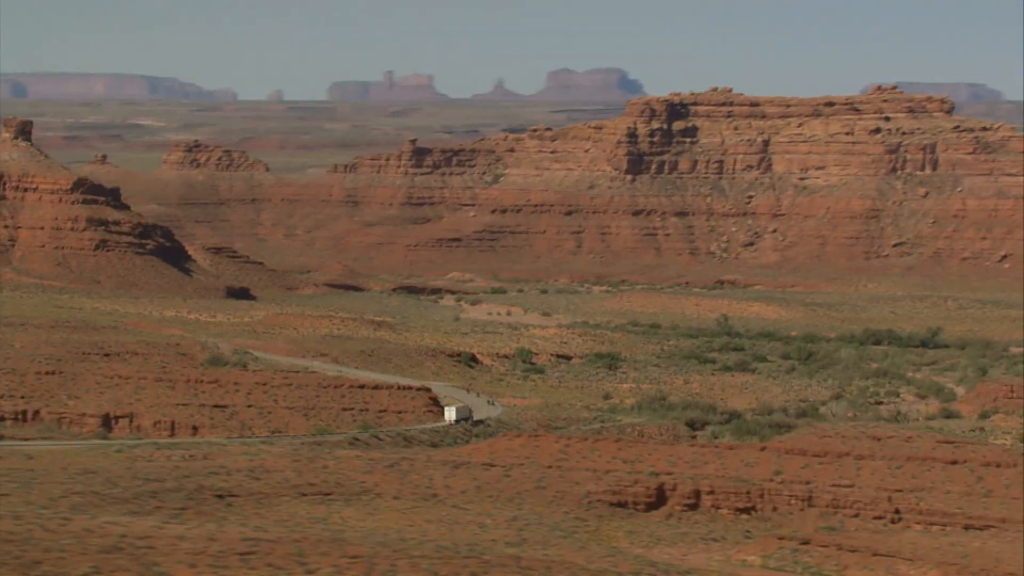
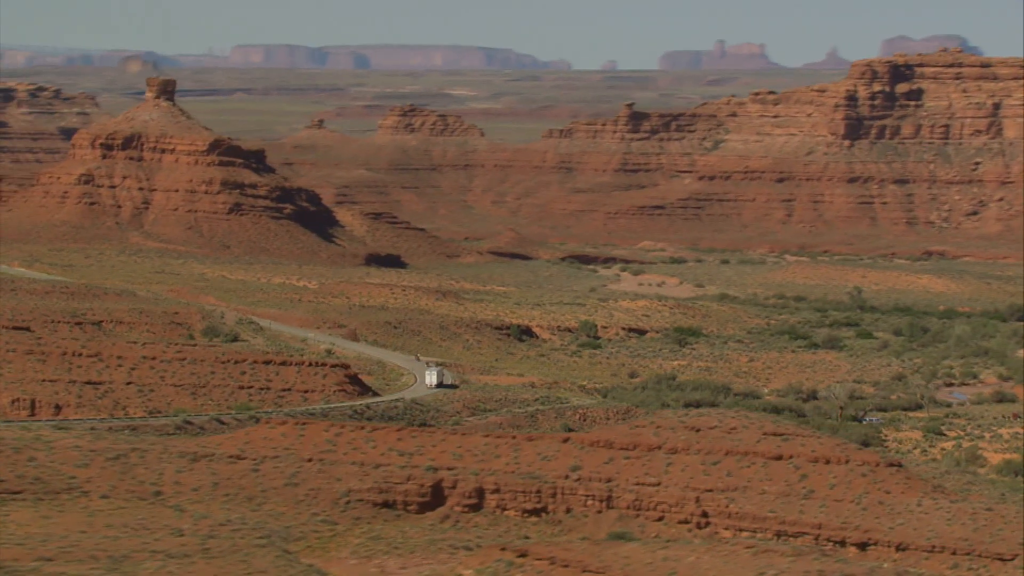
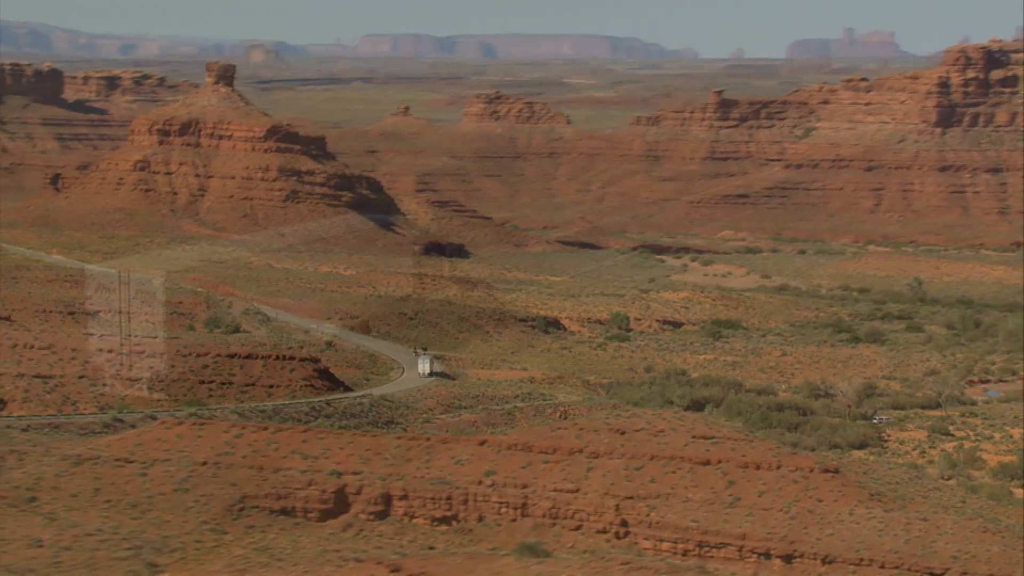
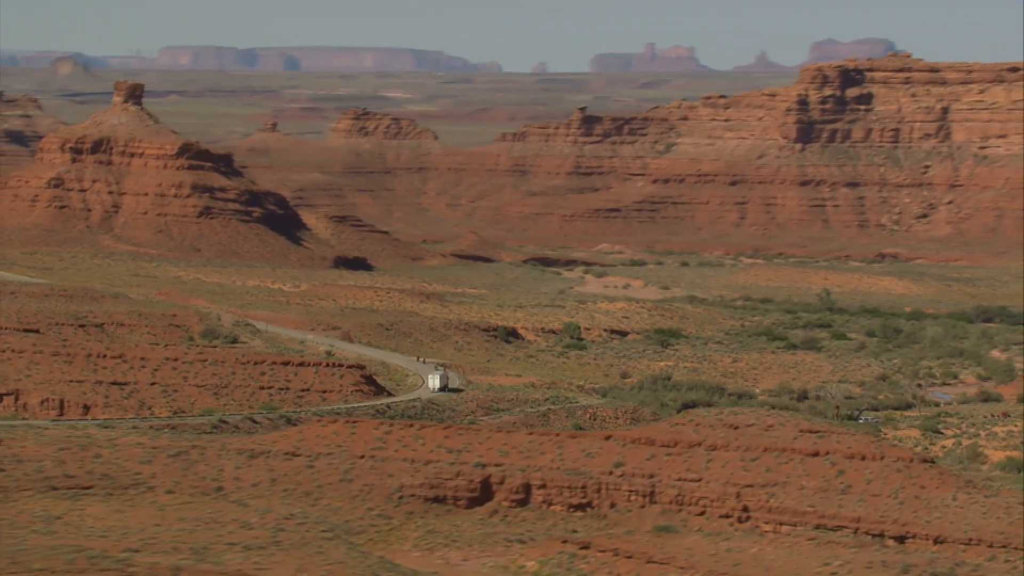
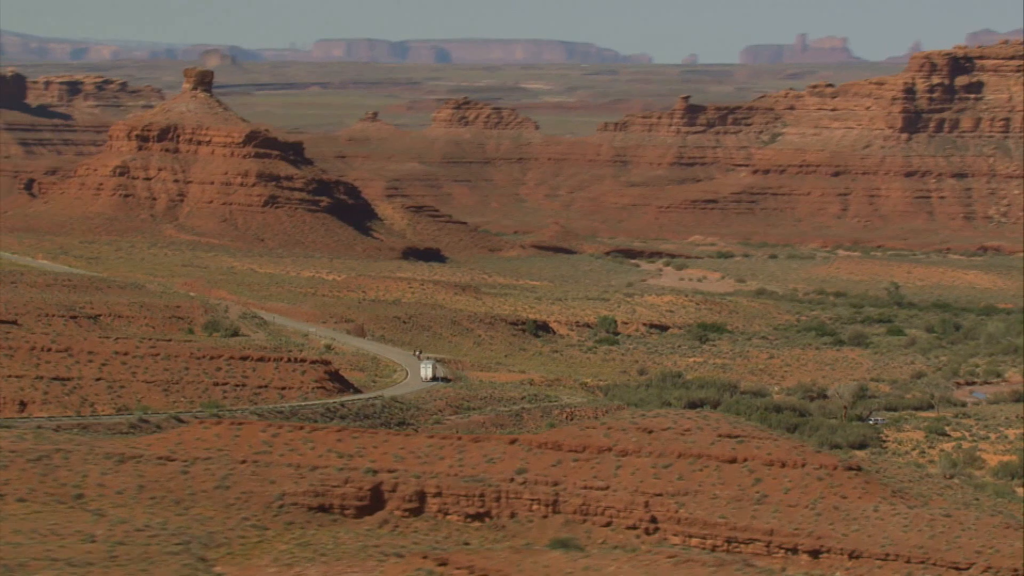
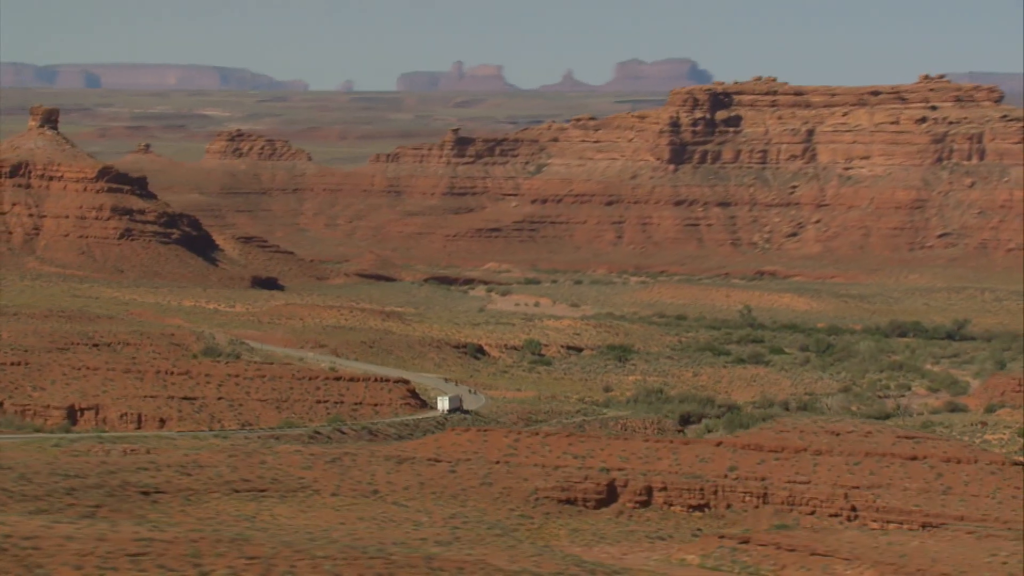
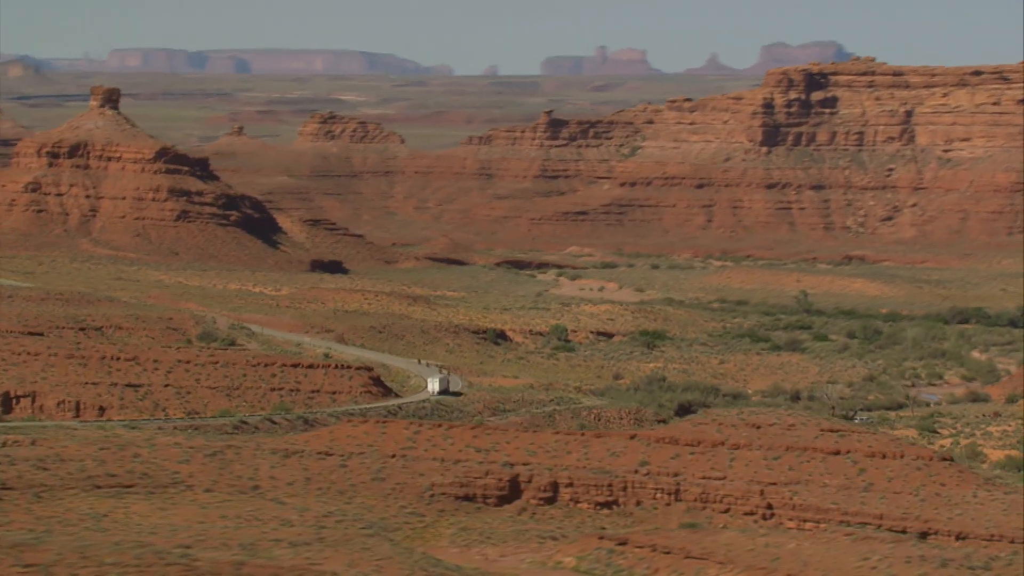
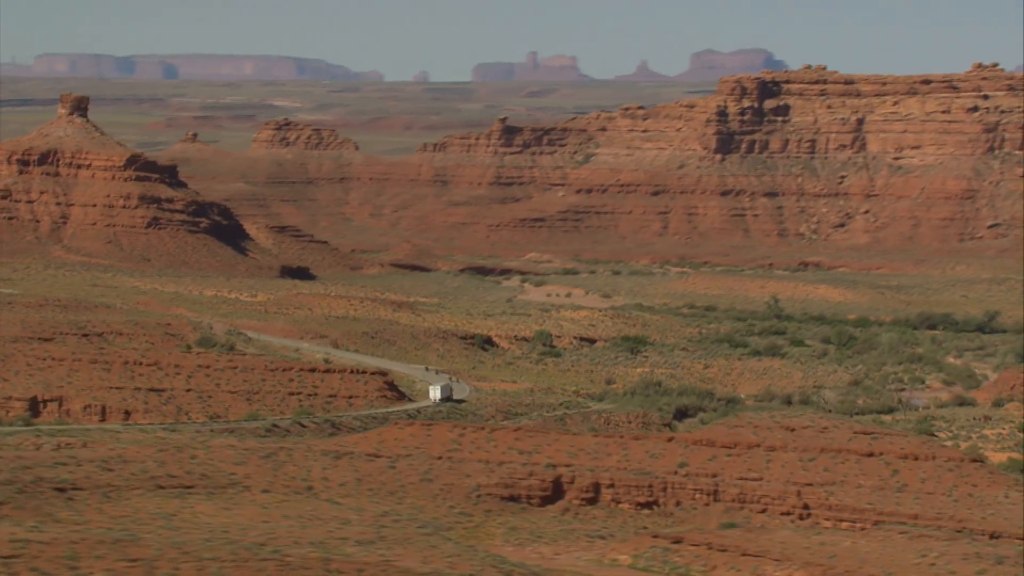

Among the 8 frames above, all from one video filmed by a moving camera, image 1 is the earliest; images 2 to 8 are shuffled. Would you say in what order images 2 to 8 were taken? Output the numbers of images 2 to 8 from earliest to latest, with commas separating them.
6, 8, 7, 4, 2, 5, 3
